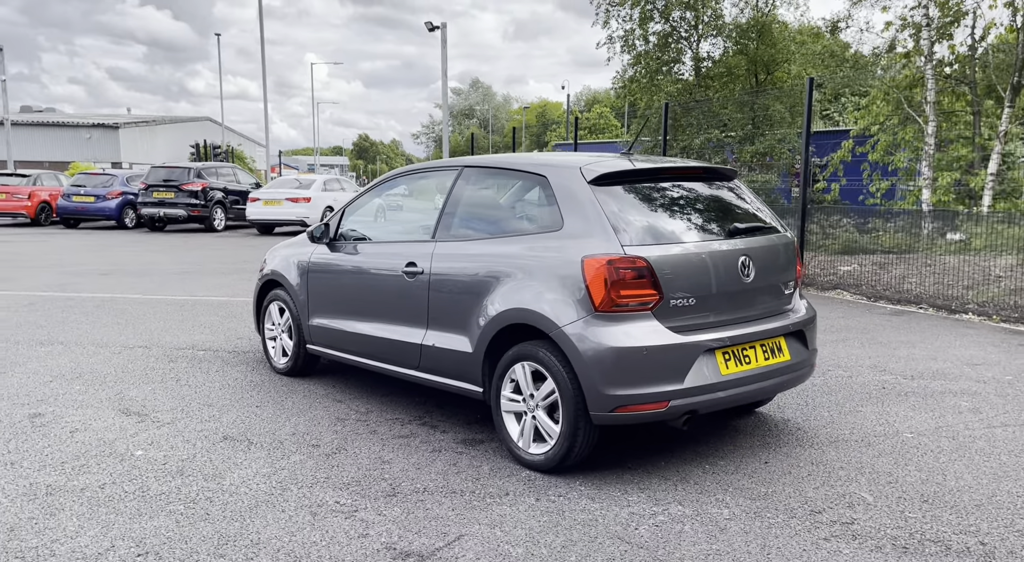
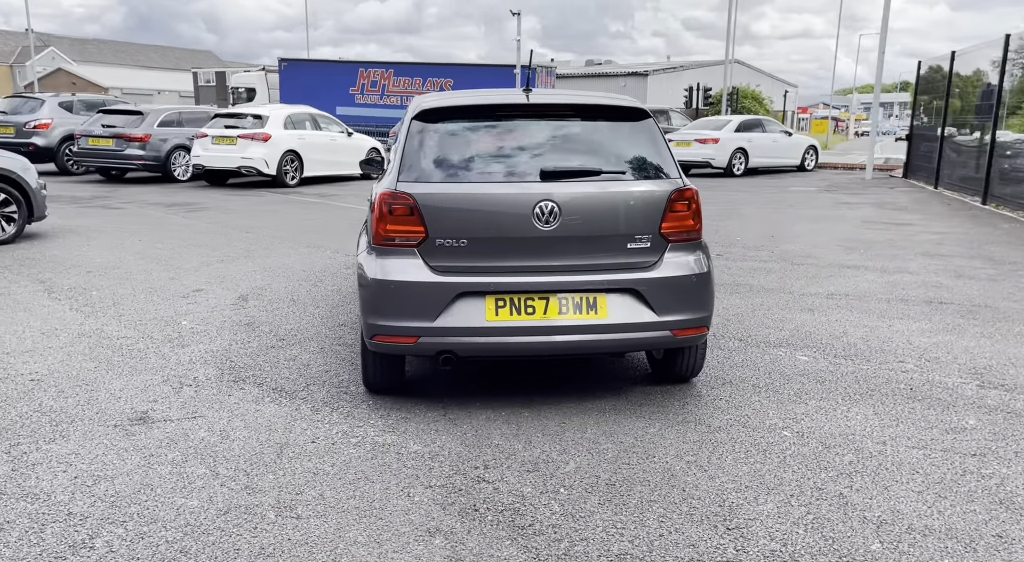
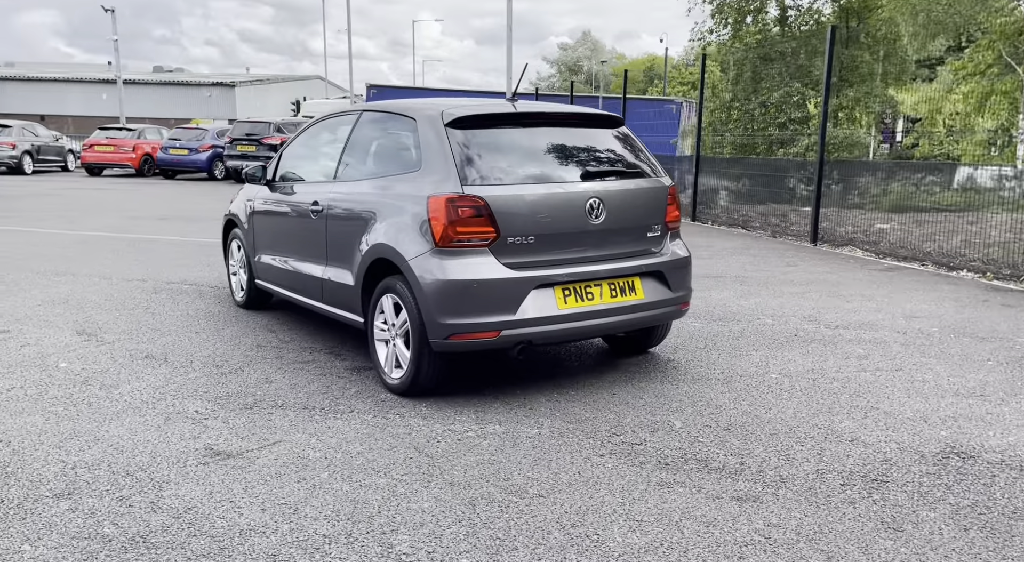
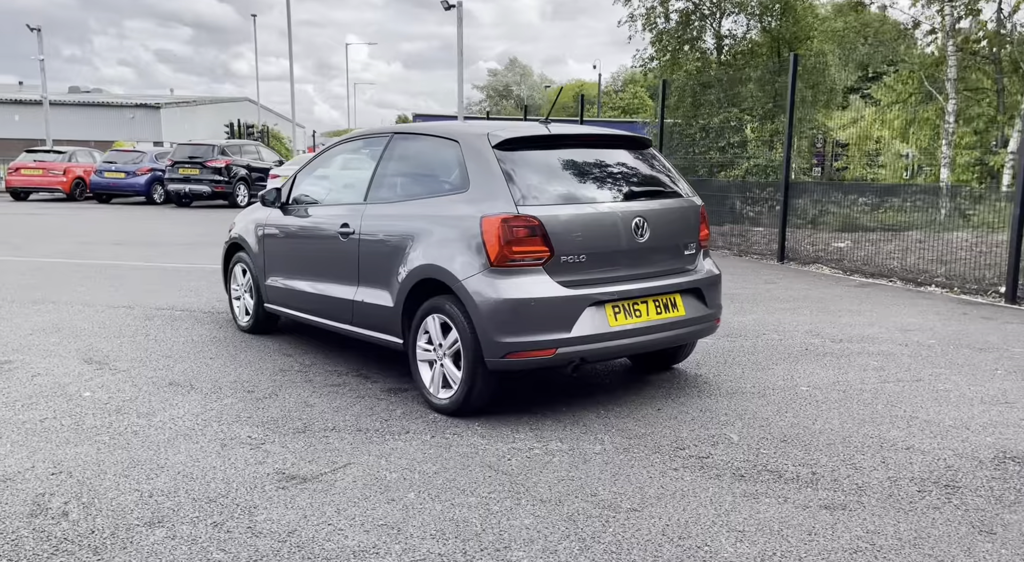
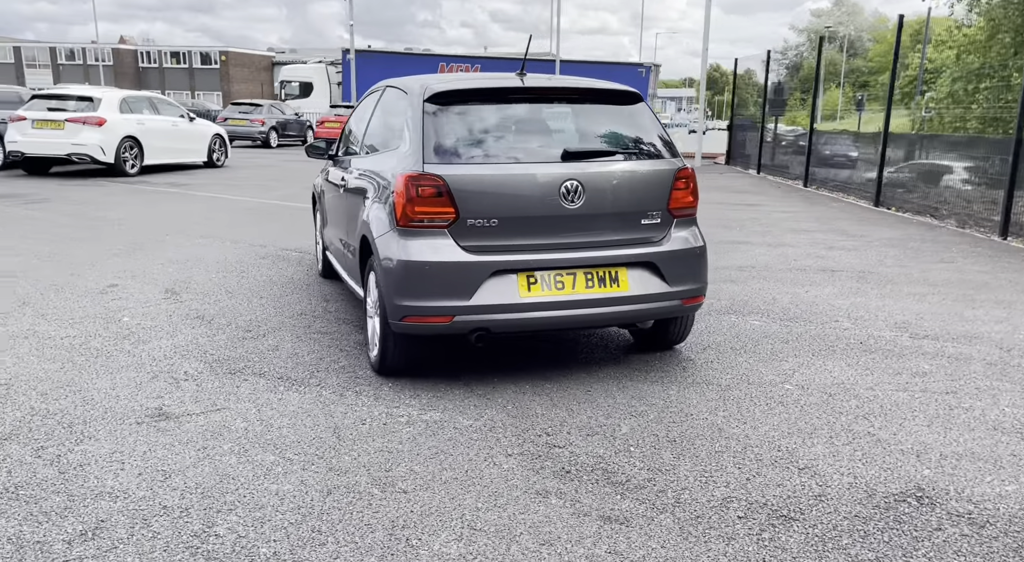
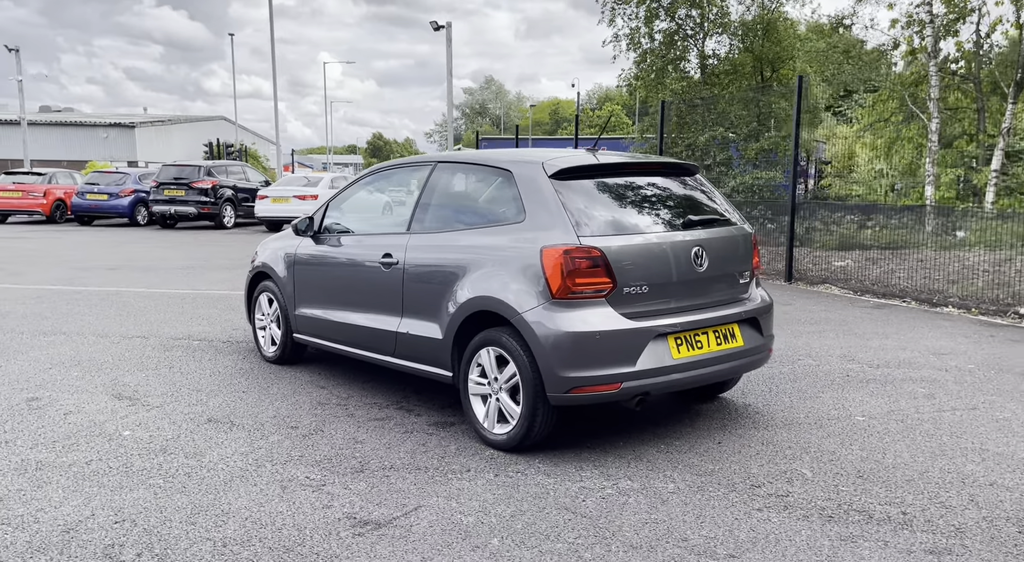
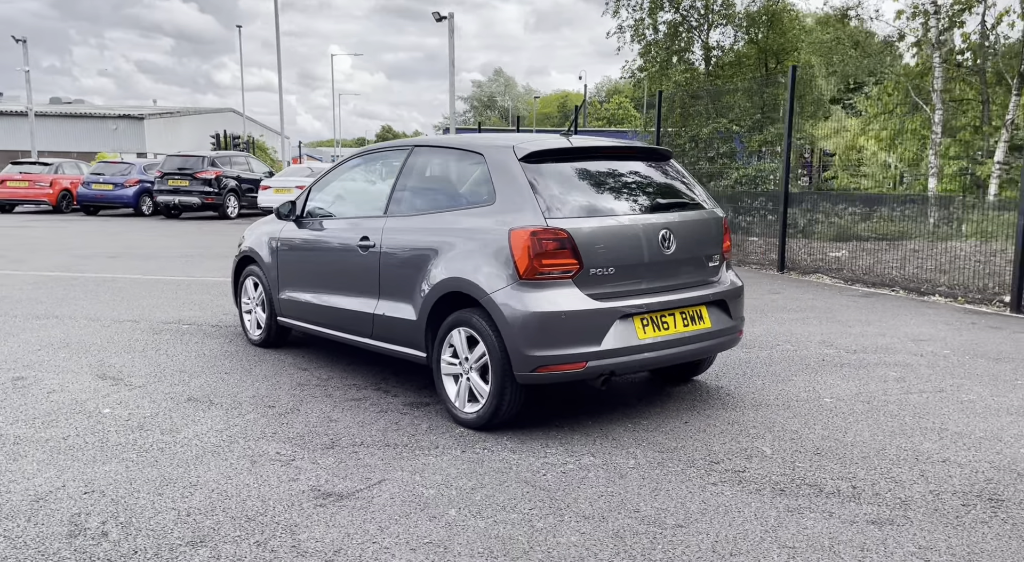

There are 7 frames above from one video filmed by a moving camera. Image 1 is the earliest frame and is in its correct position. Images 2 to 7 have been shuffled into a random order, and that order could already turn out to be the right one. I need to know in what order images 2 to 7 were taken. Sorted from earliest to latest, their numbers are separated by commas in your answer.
6, 7, 4, 3, 5, 2
